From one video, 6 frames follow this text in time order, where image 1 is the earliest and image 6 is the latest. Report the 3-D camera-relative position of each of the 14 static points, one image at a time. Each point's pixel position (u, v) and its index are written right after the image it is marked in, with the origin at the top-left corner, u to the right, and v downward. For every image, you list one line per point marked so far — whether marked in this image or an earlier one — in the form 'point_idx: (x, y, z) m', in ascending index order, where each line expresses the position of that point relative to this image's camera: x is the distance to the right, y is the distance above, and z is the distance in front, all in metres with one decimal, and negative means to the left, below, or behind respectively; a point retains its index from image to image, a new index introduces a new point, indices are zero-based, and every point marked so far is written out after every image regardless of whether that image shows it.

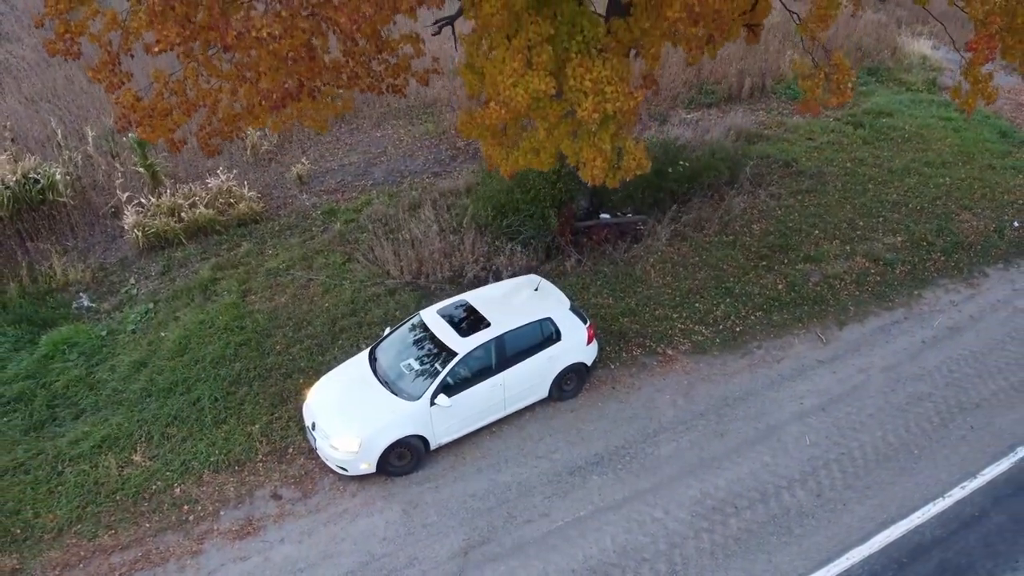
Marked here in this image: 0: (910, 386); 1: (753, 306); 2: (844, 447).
0: (+4.4, -1.1, +7.5) m
1: (+3.2, -0.2, +8.9) m
2: (+3.4, -1.6, +6.9) m
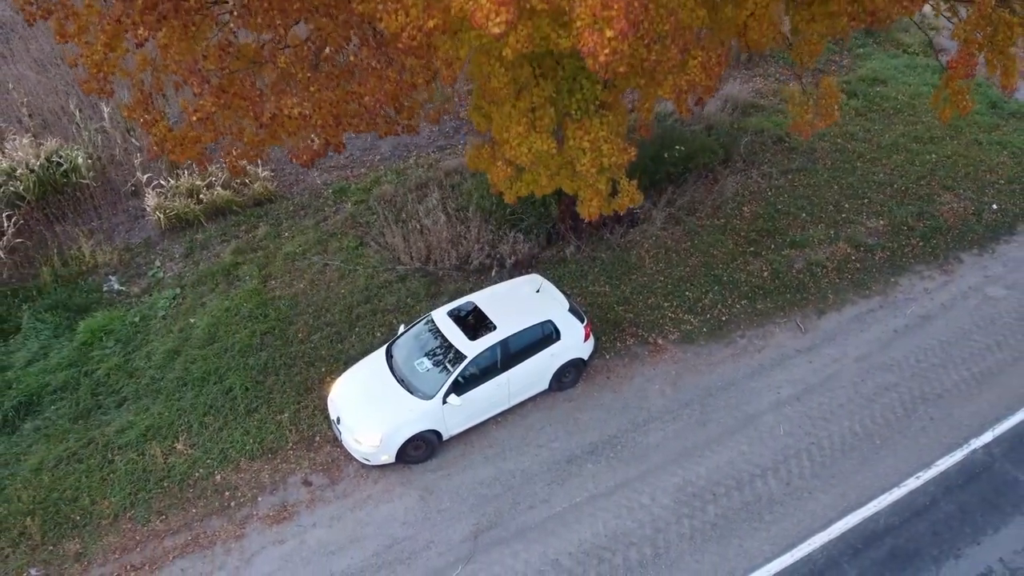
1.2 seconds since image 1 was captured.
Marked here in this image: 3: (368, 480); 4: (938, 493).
0: (+4.4, -1.1, +8.1) m
1: (+3.2, -0.1, +9.5) m
2: (+3.4, -1.7, +7.6) m
3: (-1.9, -2.4, +8.6) m
4: (+4.4, -2.1, +6.9) m
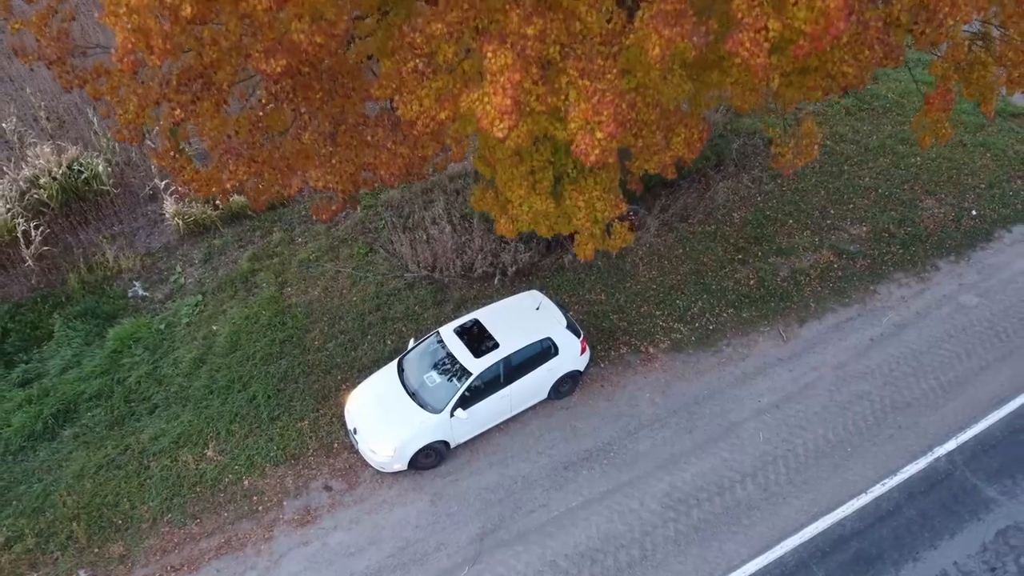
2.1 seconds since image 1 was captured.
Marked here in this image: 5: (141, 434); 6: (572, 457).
0: (+4.4, -1.2, +8.6) m
1: (+3.2, -0.2, +10.0) m
2: (+3.4, -1.9, +8.2) m
3: (-1.8, -2.7, +9.4) m
4: (+4.4, -2.4, +7.5) m
5: (-5.7, -2.2, +10.2) m
6: (+0.8, -2.3, +8.9) m
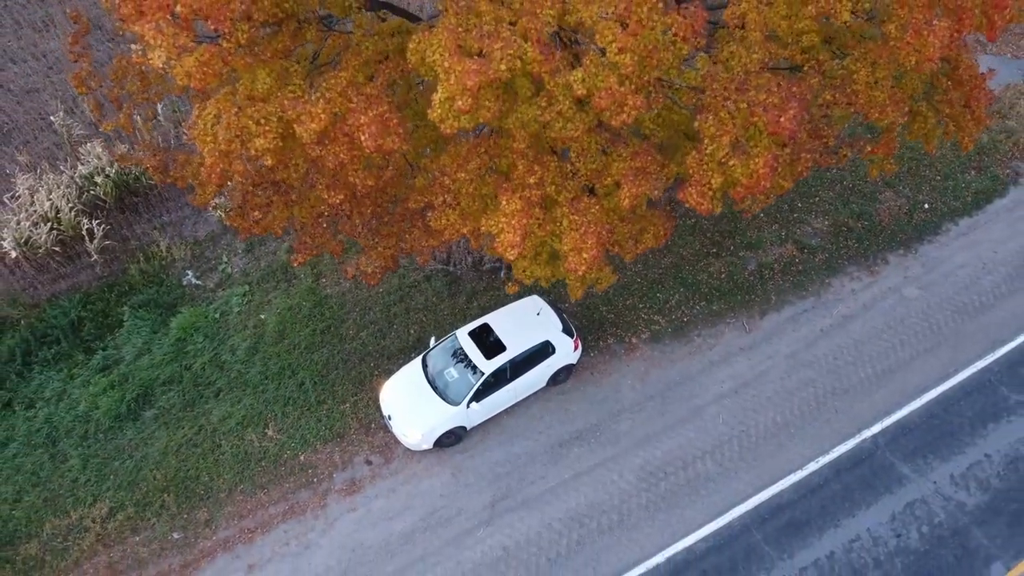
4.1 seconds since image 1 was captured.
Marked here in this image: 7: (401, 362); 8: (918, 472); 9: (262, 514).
0: (+4.4, -1.3, +10.1) m
1: (+3.2, -0.2, +11.4) m
2: (+3.4, -2.0, +9.8) m
3: (-1.7, -3.0, +11.3) m
4: (+4.3, -2.5, +9.1) m
5: (-5.6, -2.5, +12.4) m
6: (+0.9, -2.4, +10.7) m
7: (-2.0, -1.3, +11.9) m
8: (+5.5, -2.5, +9.0) m
9: (-4.2, -3.8, +11.1) m
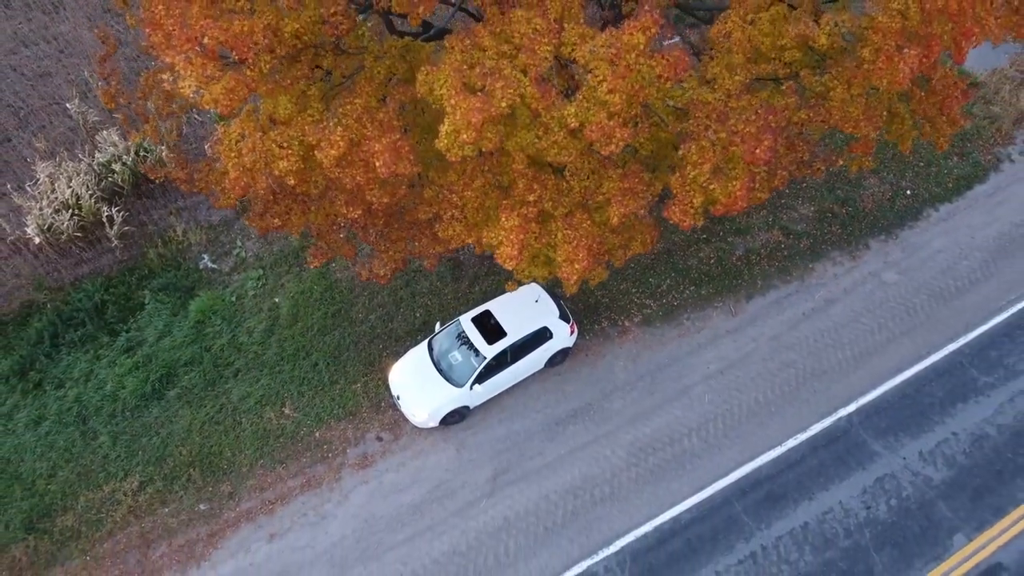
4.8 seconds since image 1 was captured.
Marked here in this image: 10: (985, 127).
0: (+4.4, -1.0, +10.7) m
1: (+3.2, +0.1, +12.0) m
2: (+3.4, -1.8, +10.5) m
3: (-1.7, -2.7, +12.1) m
4: (+4.3, -2.3, +9.8) m
5: (-5.6, -2.3, +13.2) m
6: (+0.9, -2.2, +11.4) m
7: (-2.0, -1.1, +12.7) m
8: (+5.4, -2.3, +9.6) m
9: (-4.1, -3.6, +12.0) m
10: (+8.8, +3.0, +12.5) m
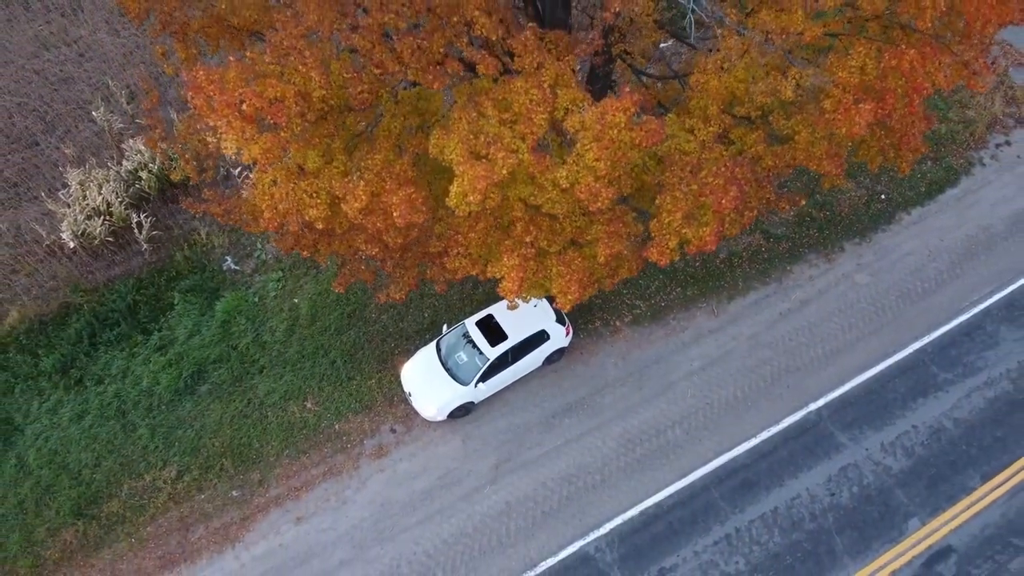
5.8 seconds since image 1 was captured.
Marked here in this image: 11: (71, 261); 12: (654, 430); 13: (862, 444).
0: (+4.3, -1.1, +11.5) m
1: (+3.2, +0.1, +12.9) m
2: (+3.4, -1.9, +11.4) m
3: (-1.7, -2.8, +13.2) m
4: (+4.3, -2.4, +10.6) m
5: (-5.5, -2.4, +14.4) m
6: (+0.9, -2.3, +12.4) m
7: (-2.0, -1.2, +13.7) m
8: (+5.4, -2.3, +10.5) m
9: (-4.1, -3.8, +13.2) m
10: (+8.8, +3.1, +13.1) m
11: (-9.9, +0.4, +15.2) m
12: (+2.4, -2.5, +11.4) m
13: (+5.5, -2.4, +10.4) m
